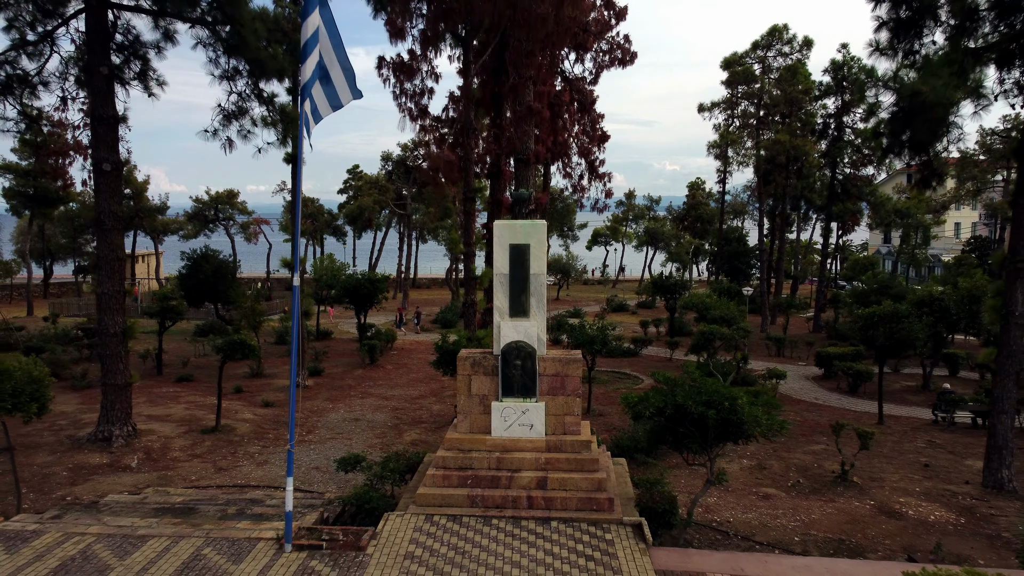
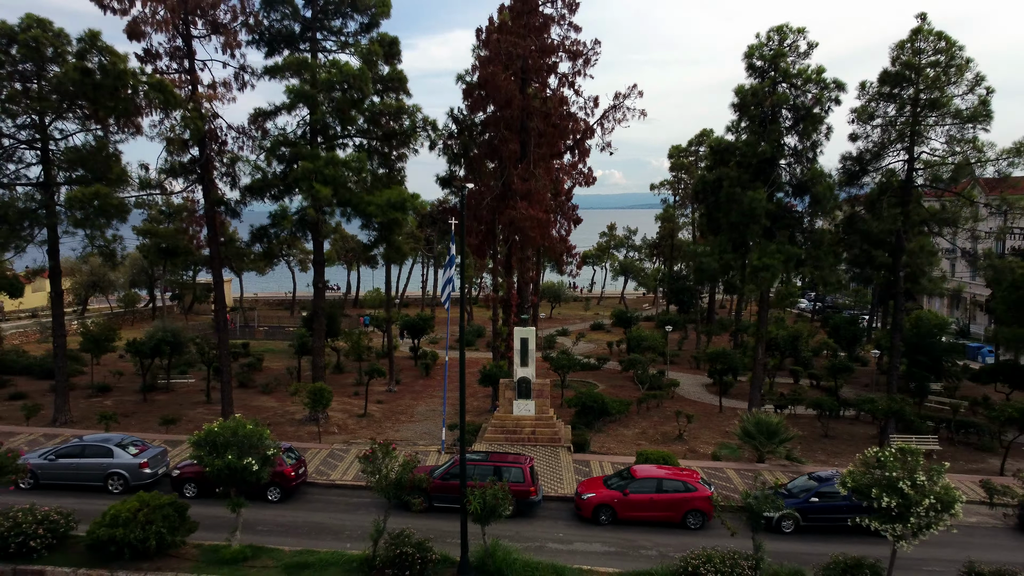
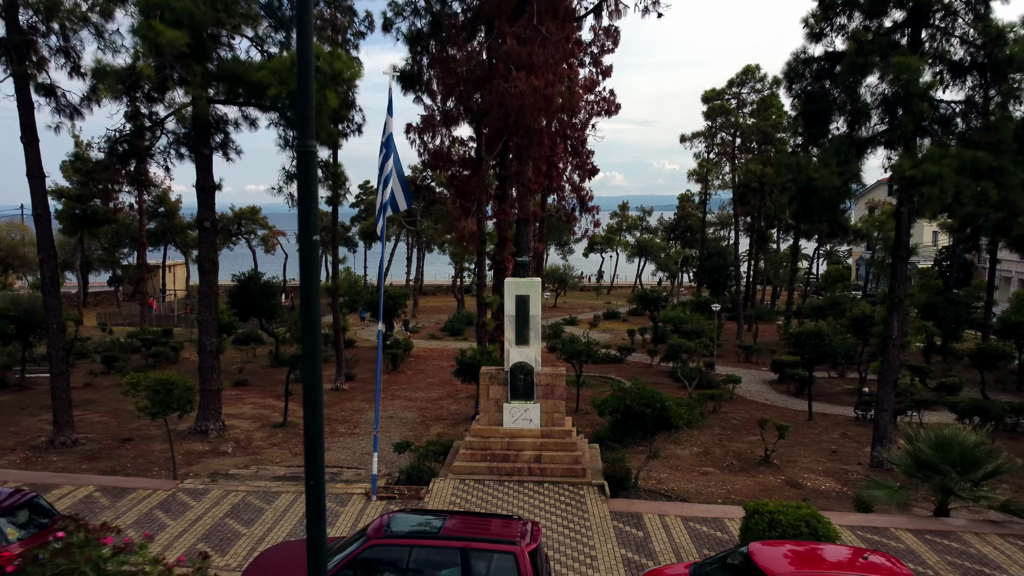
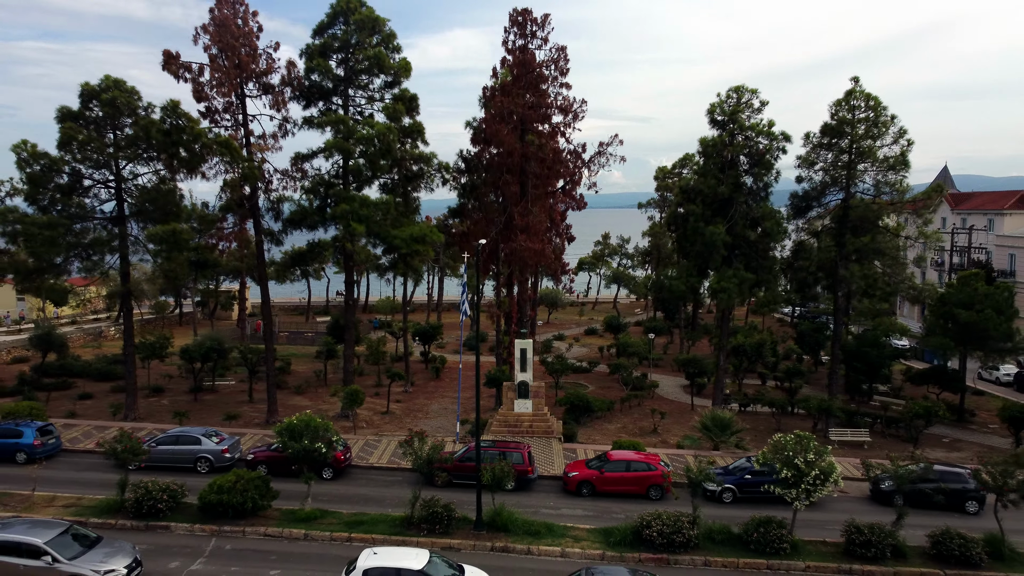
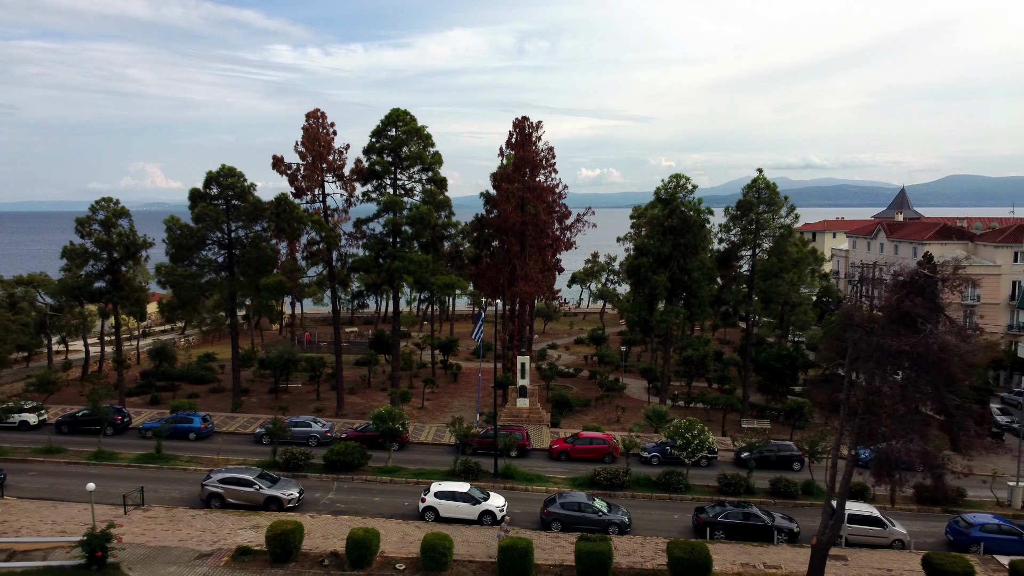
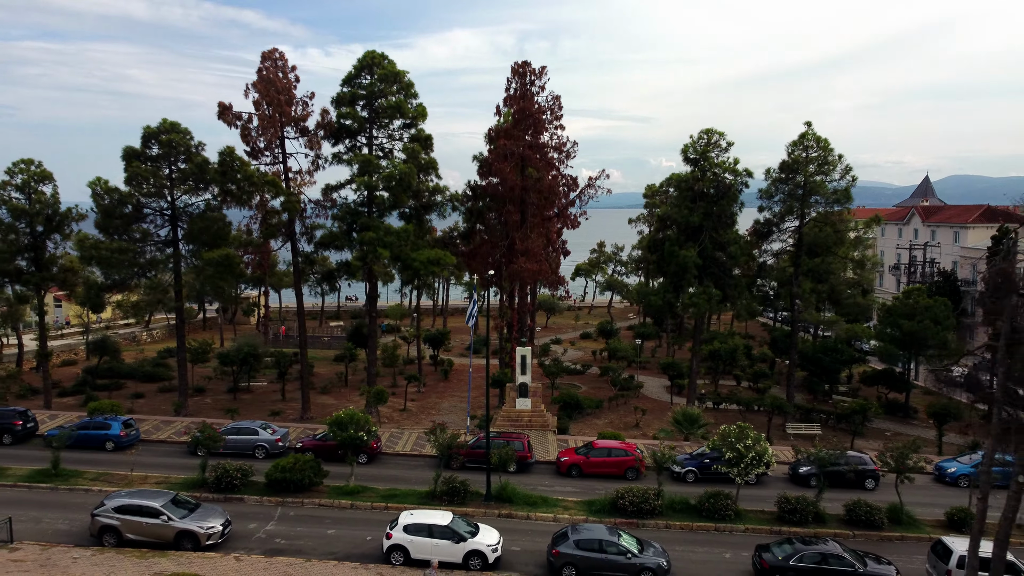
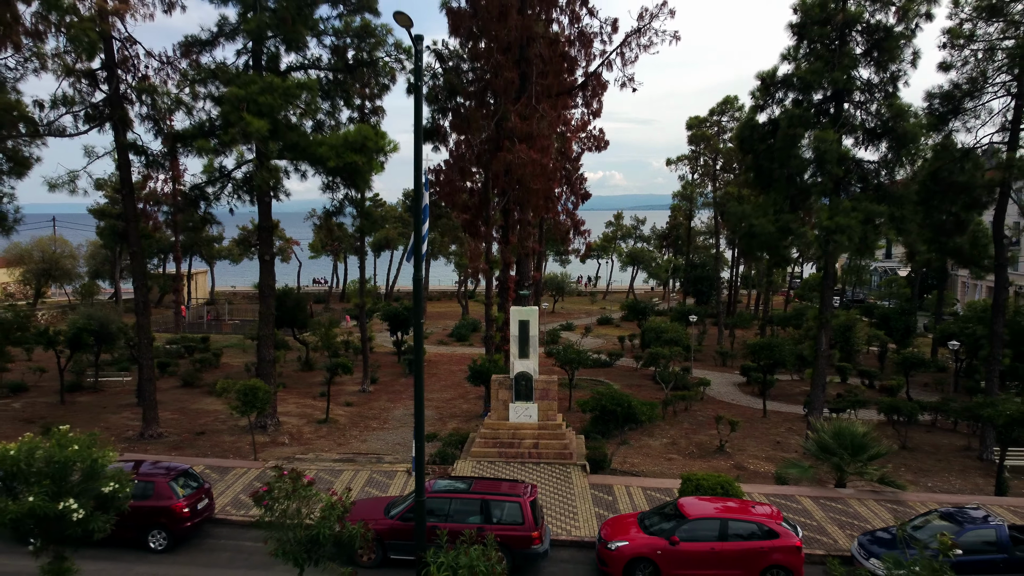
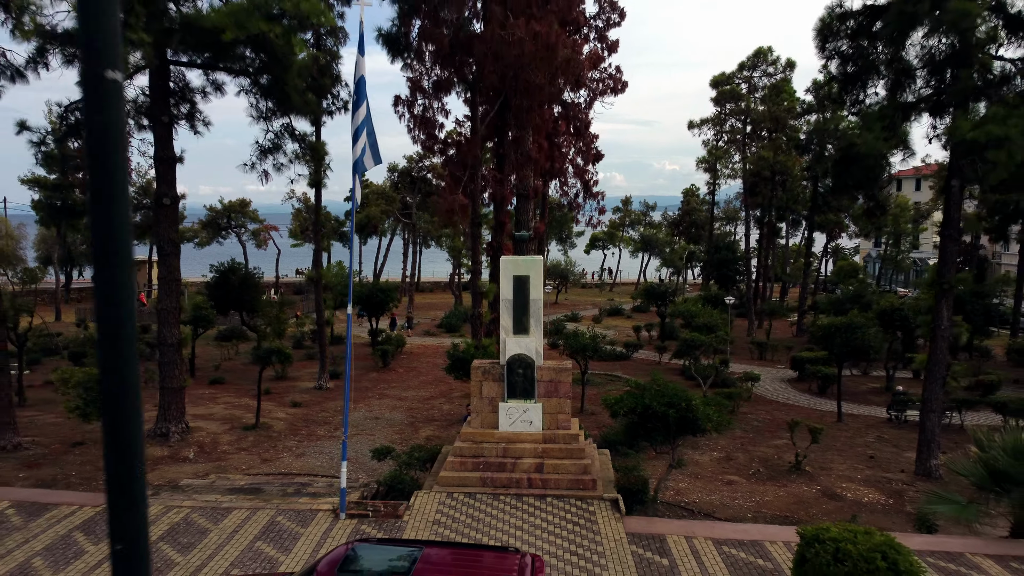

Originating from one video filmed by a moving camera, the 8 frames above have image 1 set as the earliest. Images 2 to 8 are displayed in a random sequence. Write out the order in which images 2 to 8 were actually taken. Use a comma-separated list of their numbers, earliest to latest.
8, 3, 7, 2, 4, 6, 5
